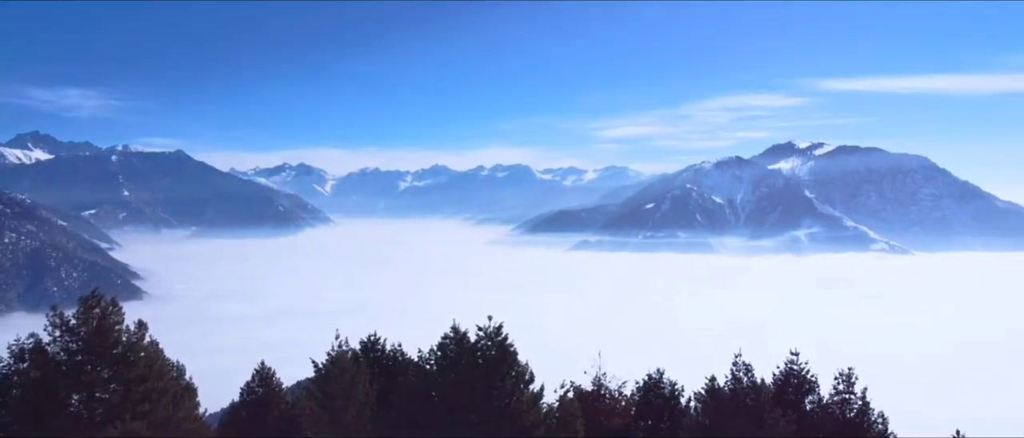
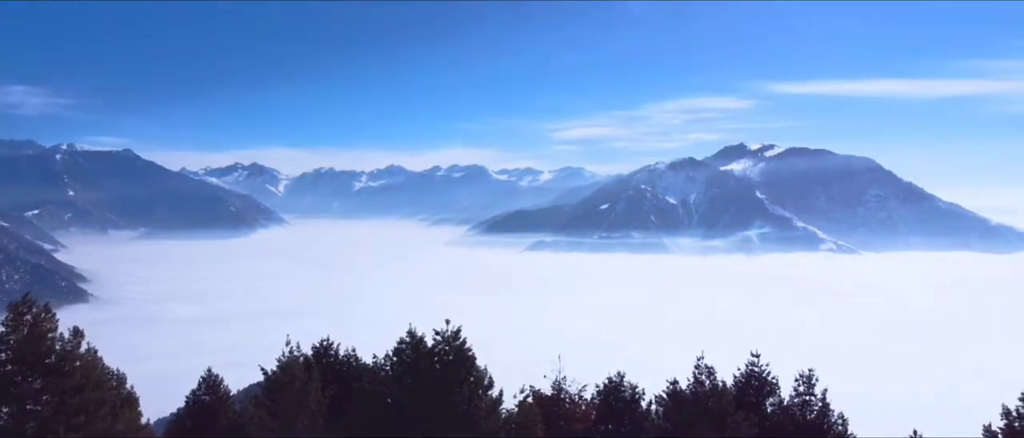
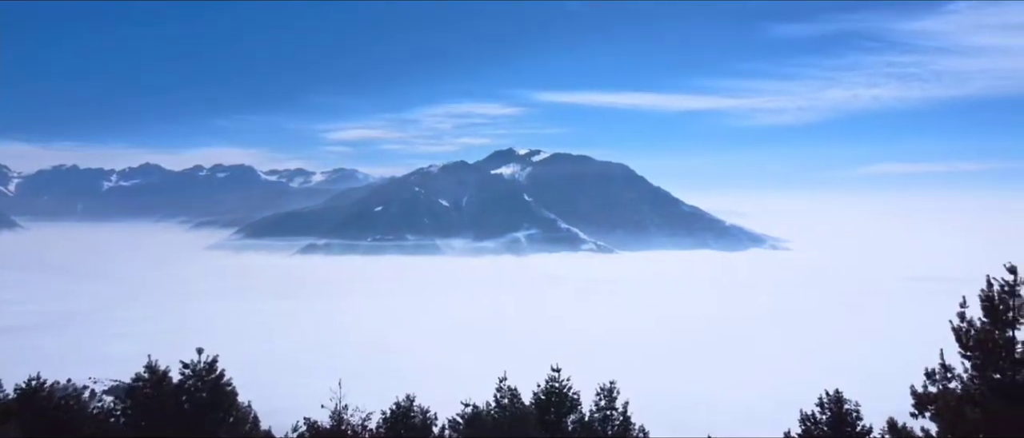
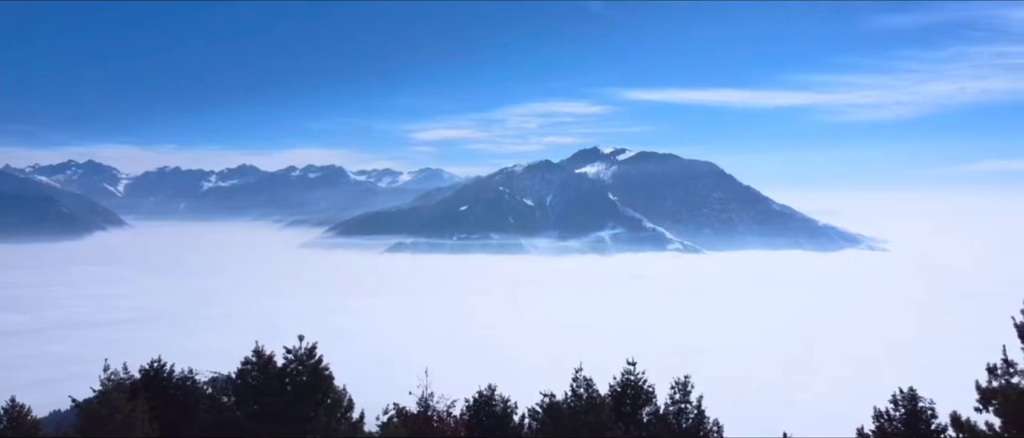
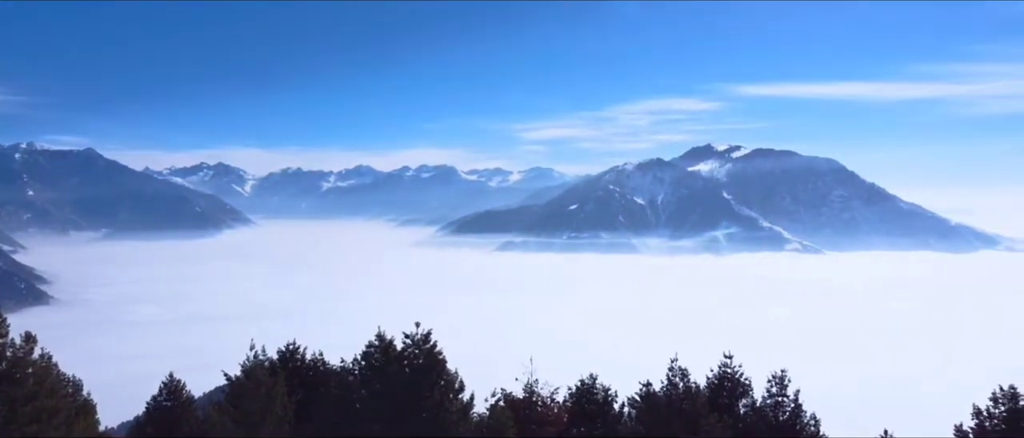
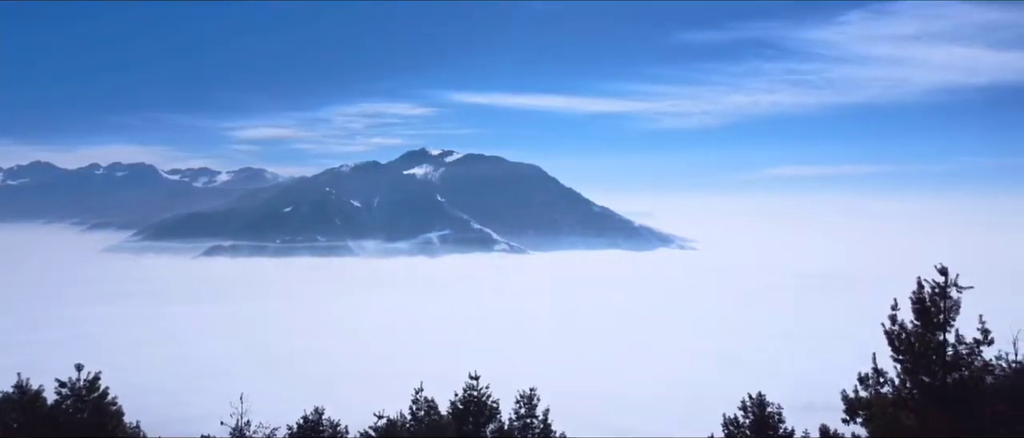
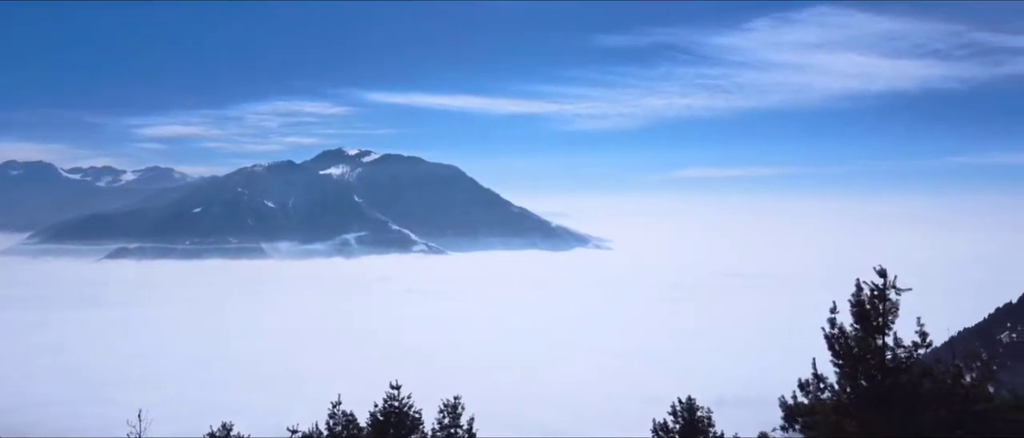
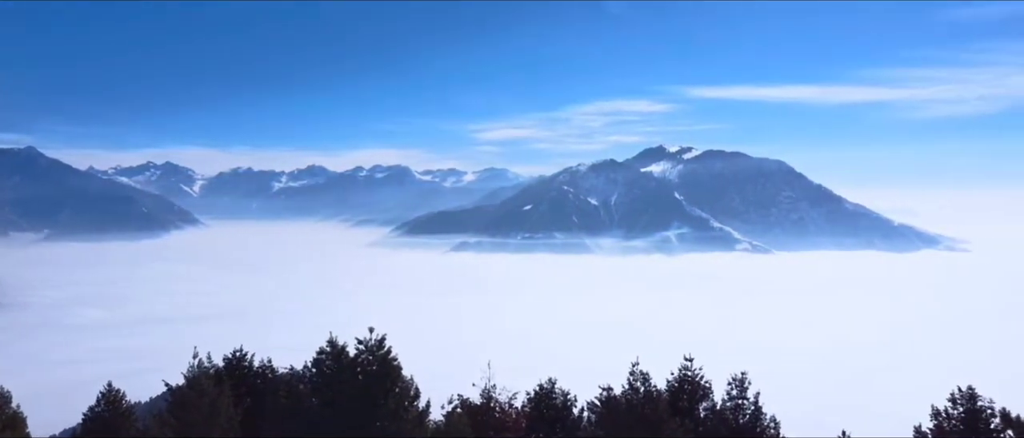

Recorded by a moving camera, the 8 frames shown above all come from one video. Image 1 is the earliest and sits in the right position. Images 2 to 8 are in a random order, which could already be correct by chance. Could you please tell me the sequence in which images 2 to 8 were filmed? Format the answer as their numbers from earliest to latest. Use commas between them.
2, 5, 8, 4, 3, 6, 7
